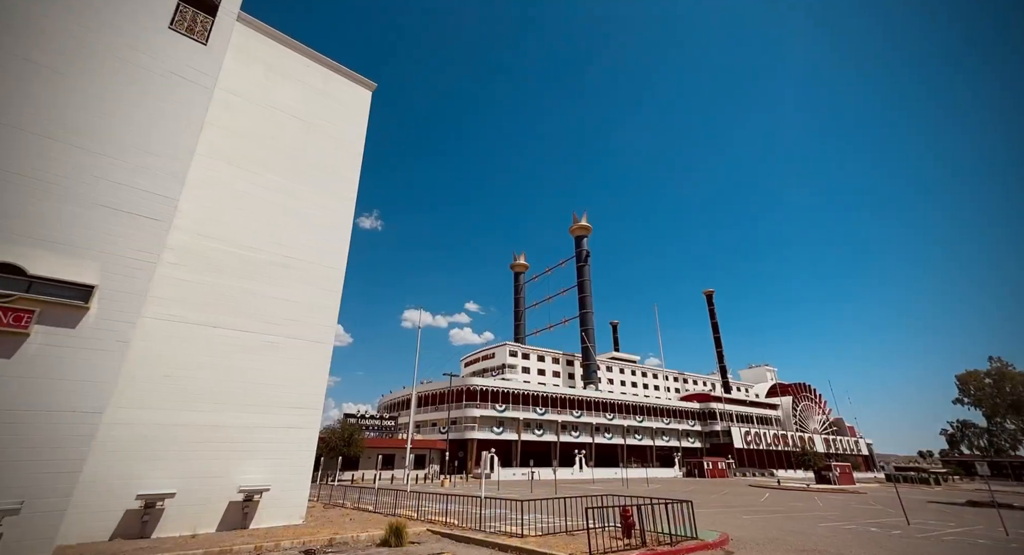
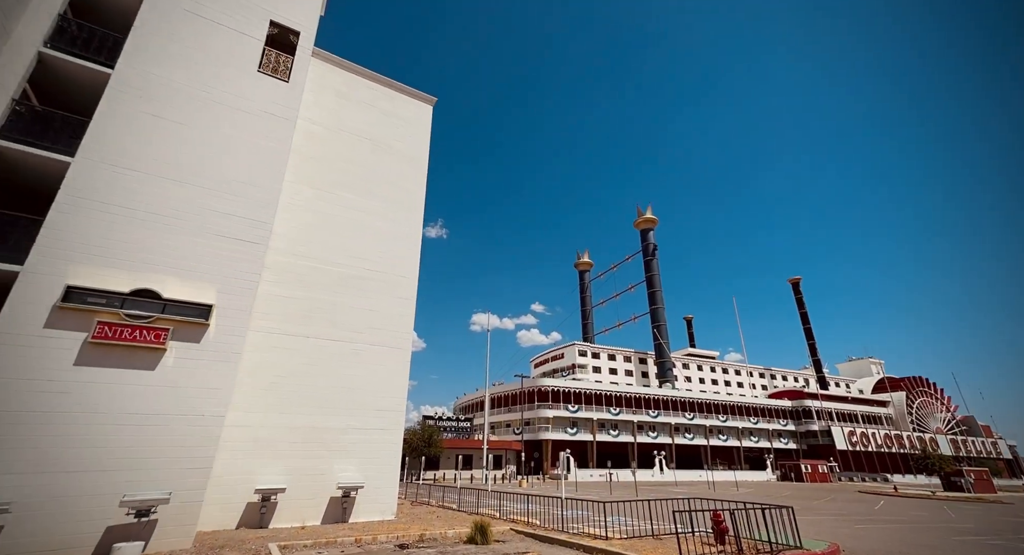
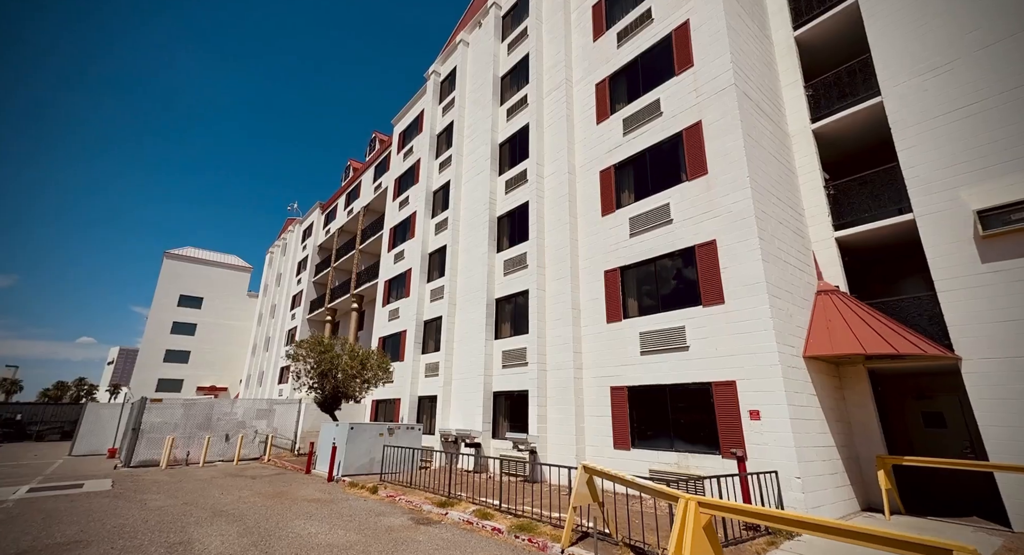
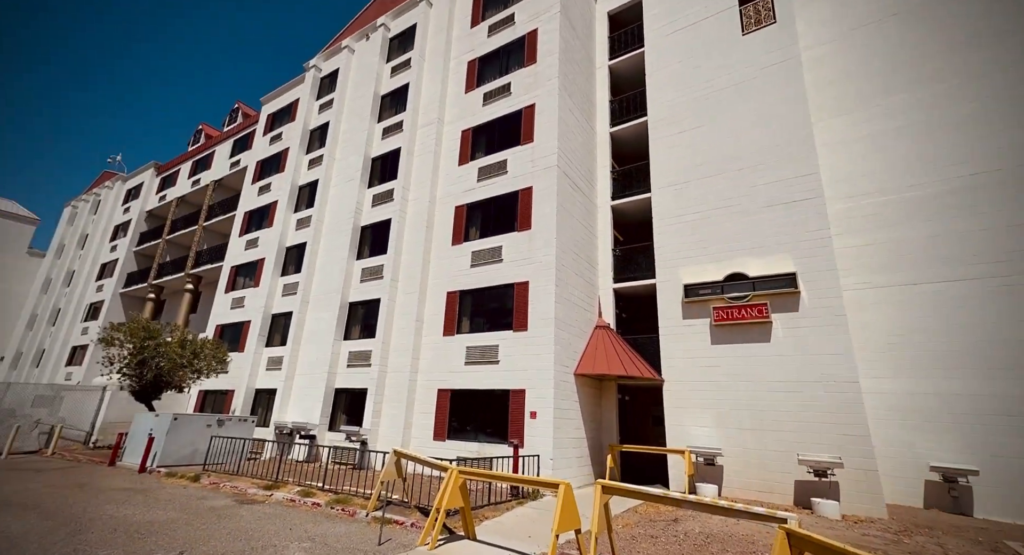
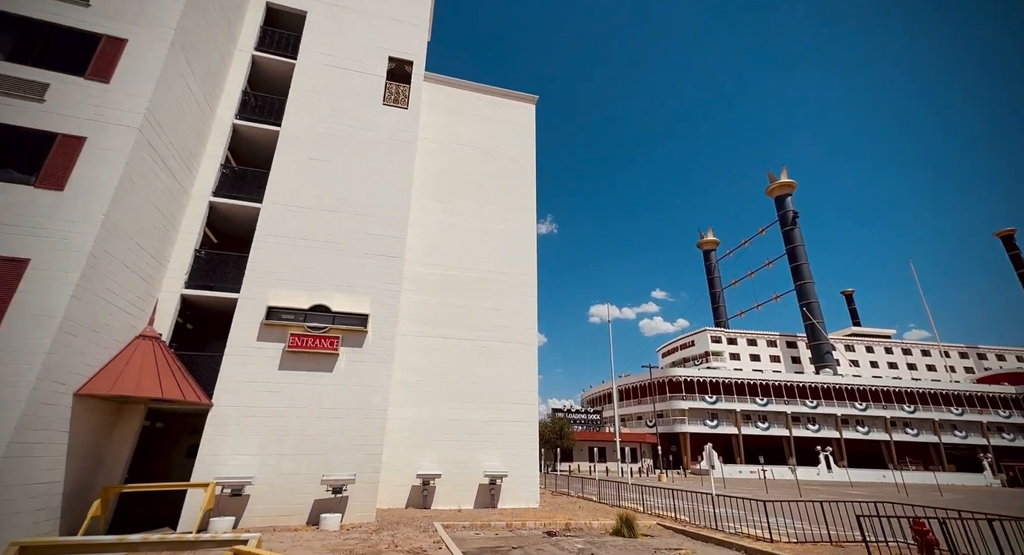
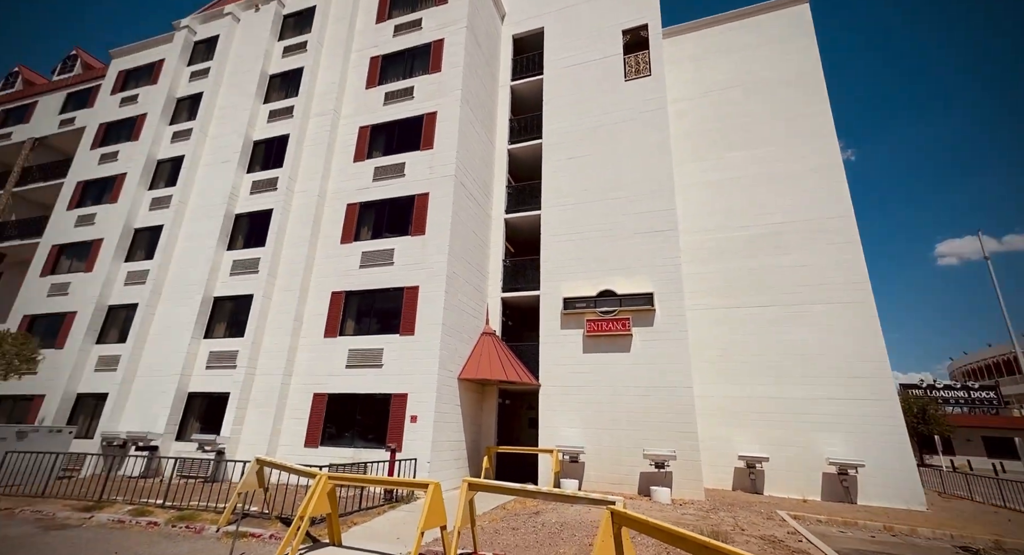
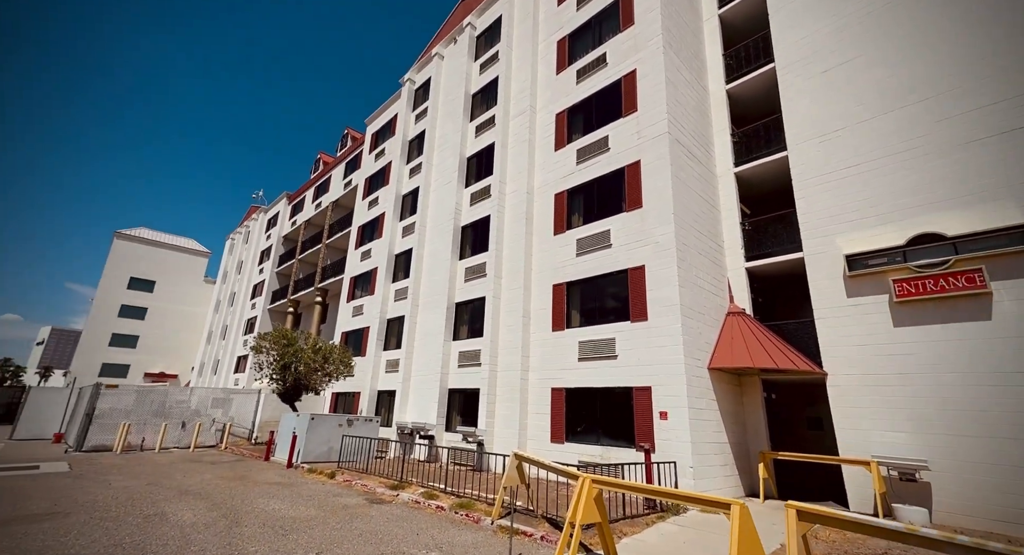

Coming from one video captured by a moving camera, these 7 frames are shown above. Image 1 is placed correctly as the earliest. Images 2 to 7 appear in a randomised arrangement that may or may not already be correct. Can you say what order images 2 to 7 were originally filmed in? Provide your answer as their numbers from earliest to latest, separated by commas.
2, 5, 6, 4, 7, 3
